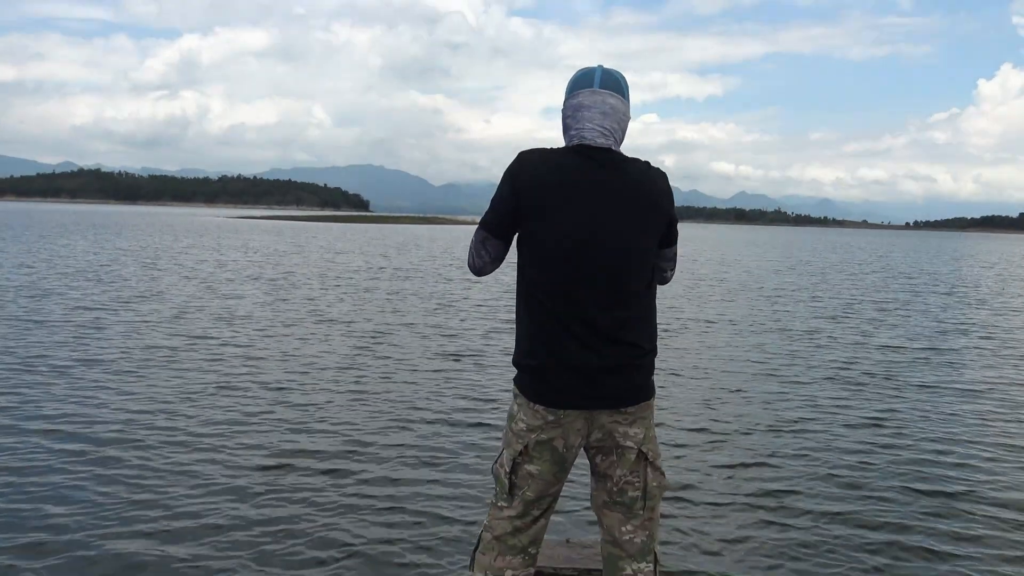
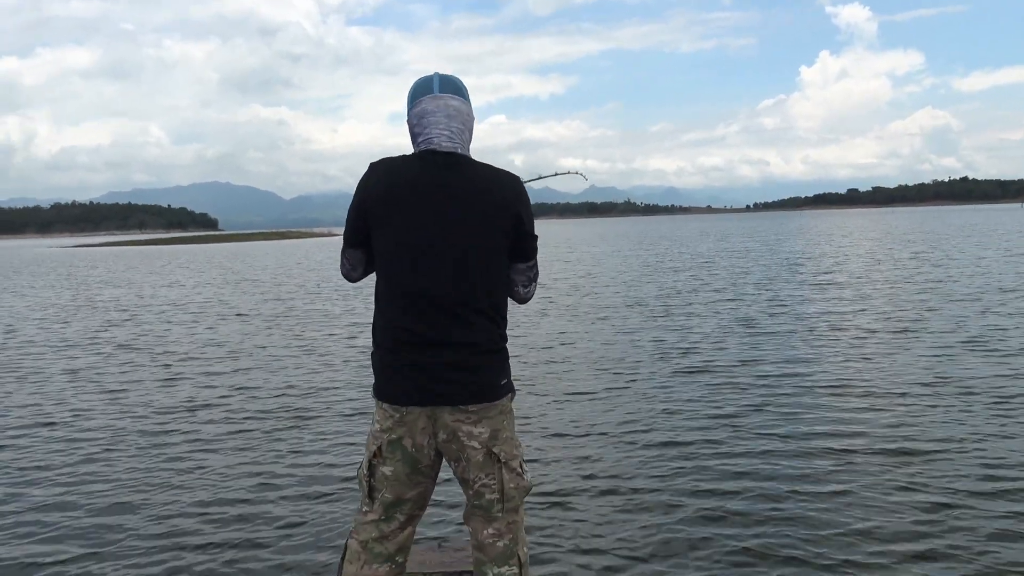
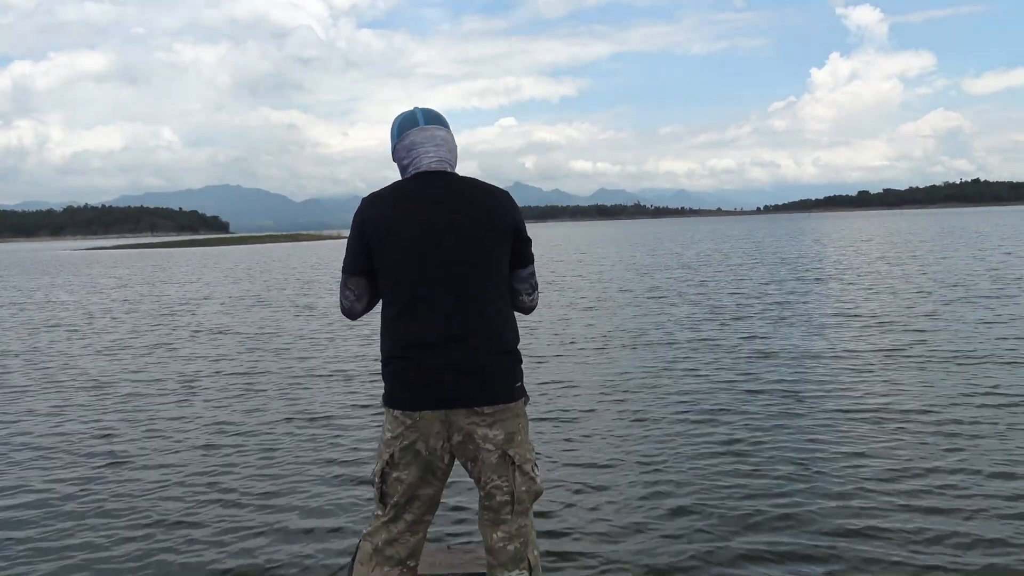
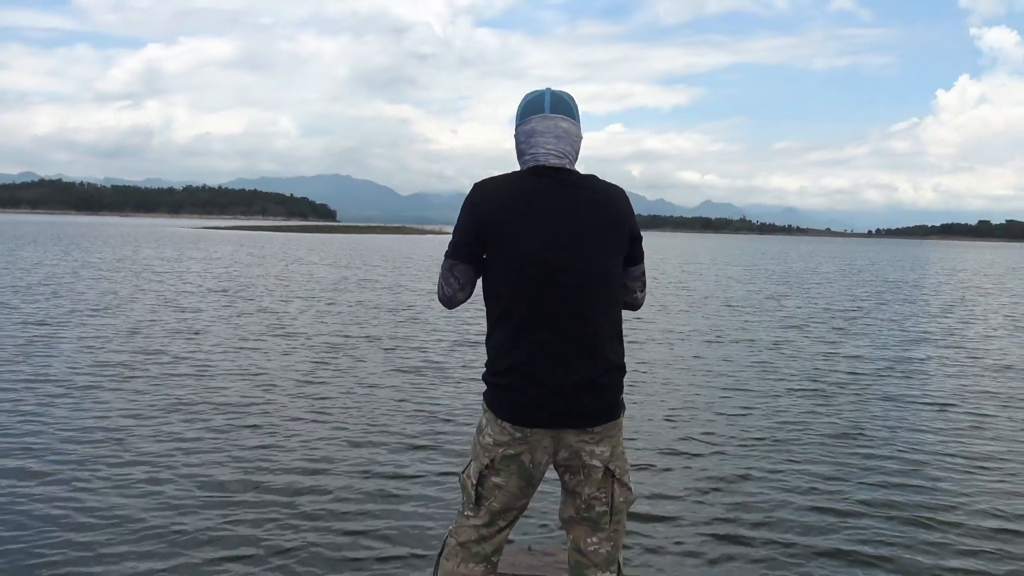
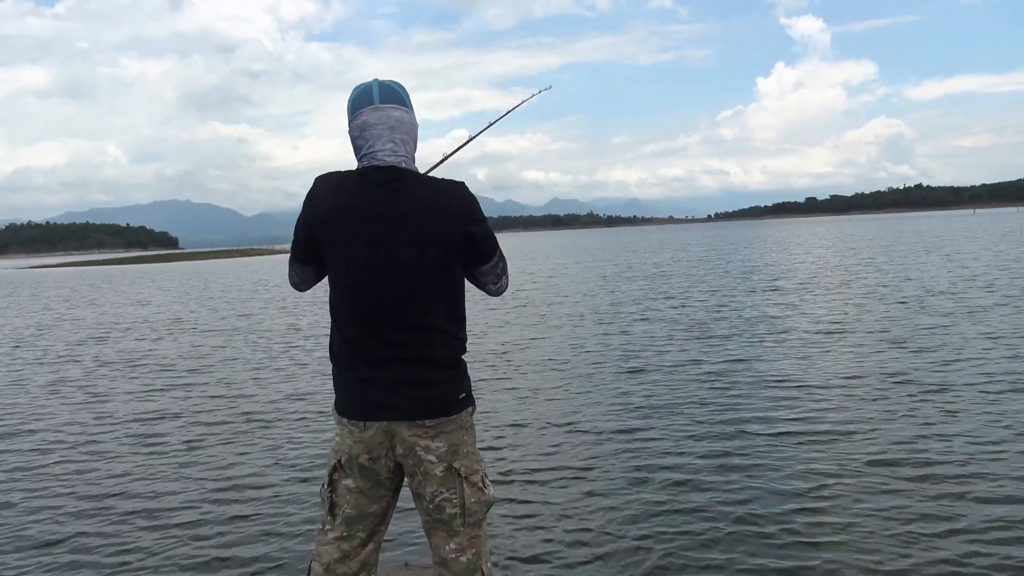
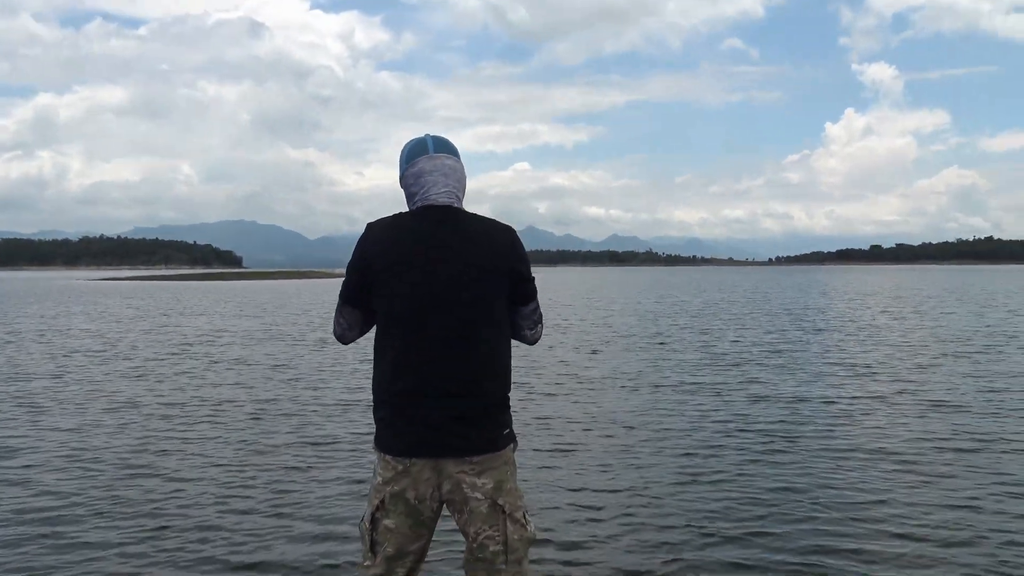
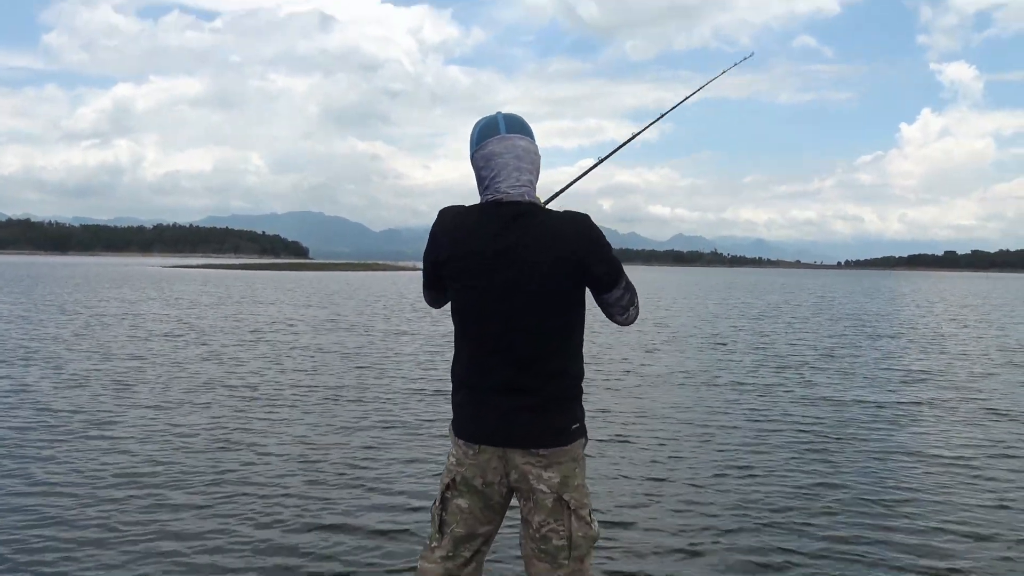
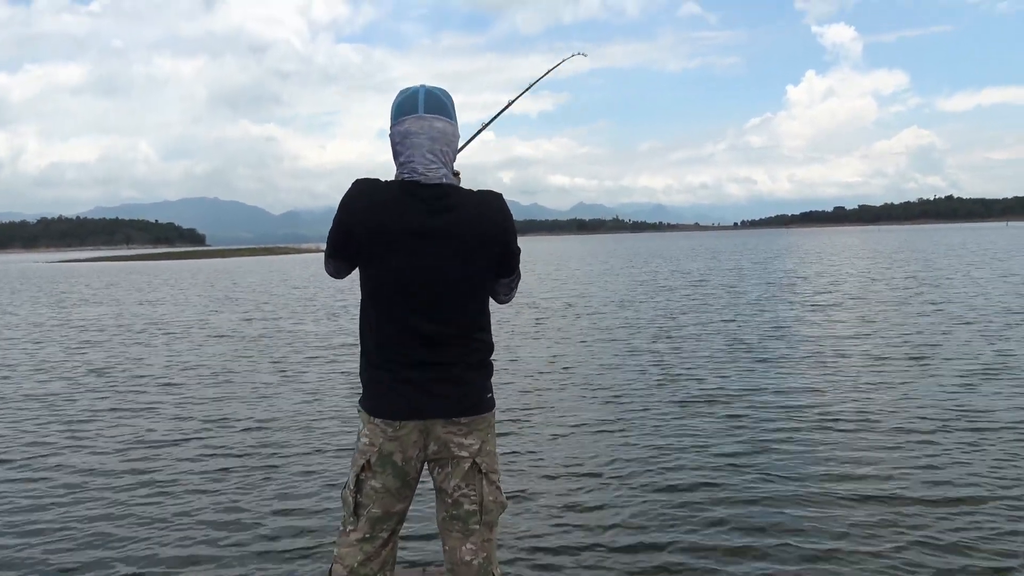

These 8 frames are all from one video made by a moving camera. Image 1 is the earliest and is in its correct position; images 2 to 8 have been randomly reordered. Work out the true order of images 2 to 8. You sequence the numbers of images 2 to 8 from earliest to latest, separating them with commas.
4, 7, 6, 3, 5, 2, 8
